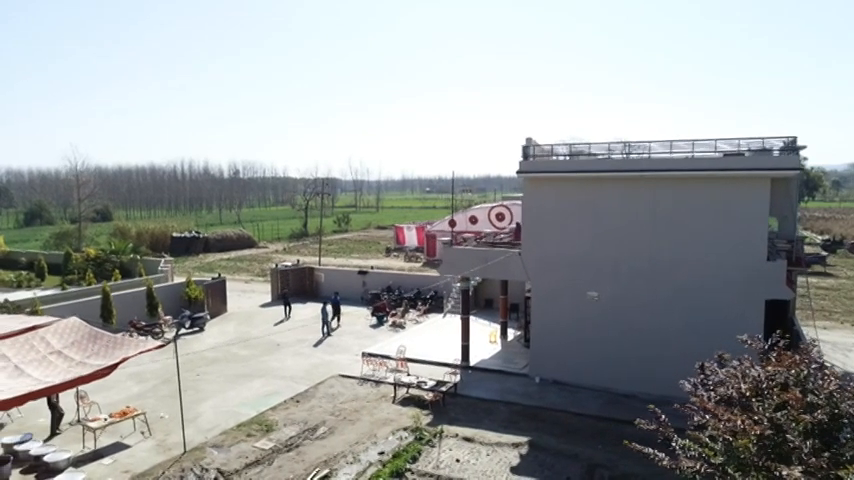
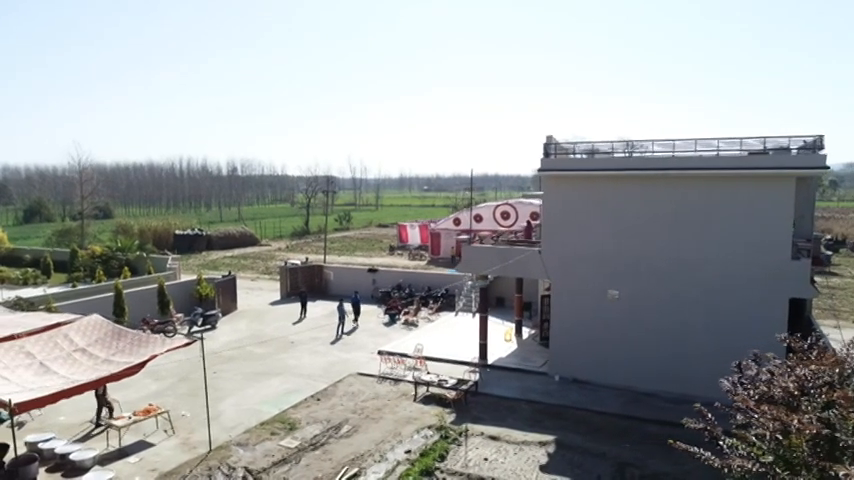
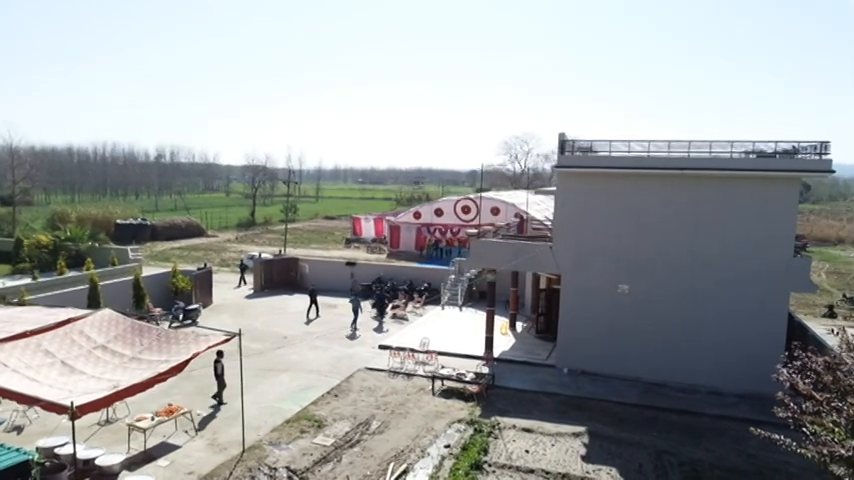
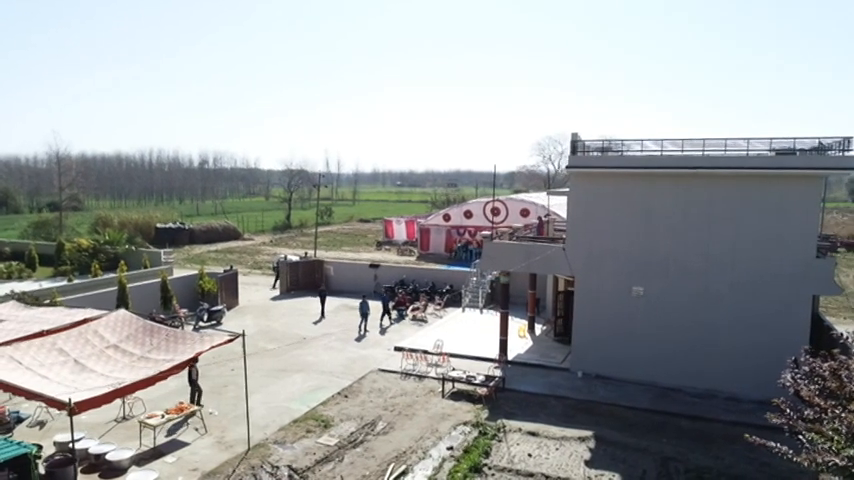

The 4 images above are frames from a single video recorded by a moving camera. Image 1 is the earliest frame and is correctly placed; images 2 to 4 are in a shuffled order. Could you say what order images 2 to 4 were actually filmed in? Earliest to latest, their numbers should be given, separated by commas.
2, 4, 3
